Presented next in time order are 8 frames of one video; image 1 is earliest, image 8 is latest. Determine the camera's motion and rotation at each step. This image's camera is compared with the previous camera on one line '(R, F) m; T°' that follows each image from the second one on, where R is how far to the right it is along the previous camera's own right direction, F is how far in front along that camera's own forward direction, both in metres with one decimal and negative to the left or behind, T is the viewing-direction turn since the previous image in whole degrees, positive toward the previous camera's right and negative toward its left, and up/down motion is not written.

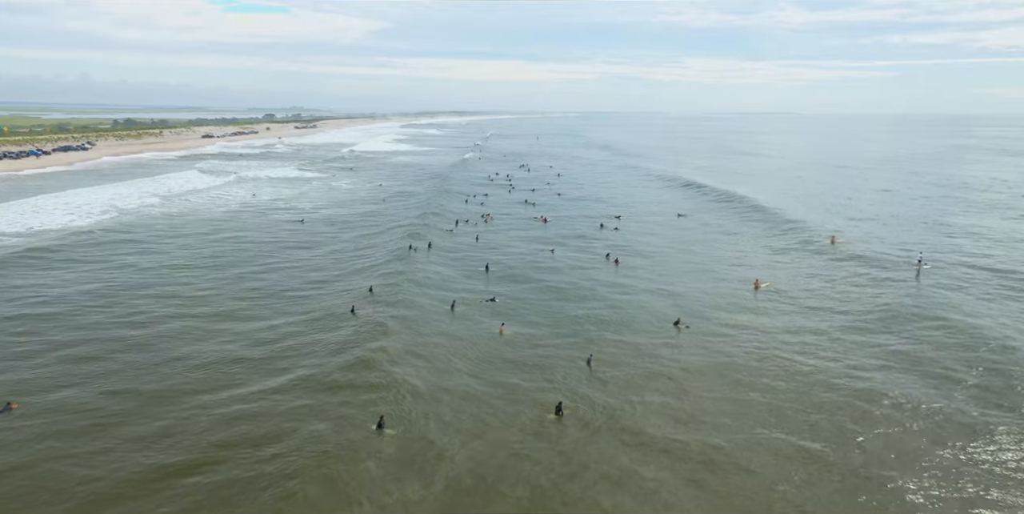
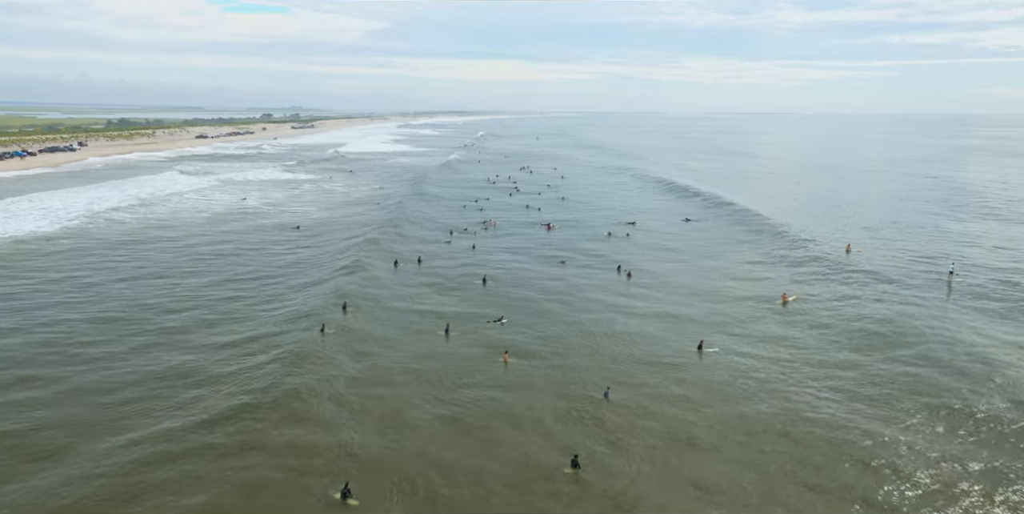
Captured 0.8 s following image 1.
(0.0, +3.9) m; 0°
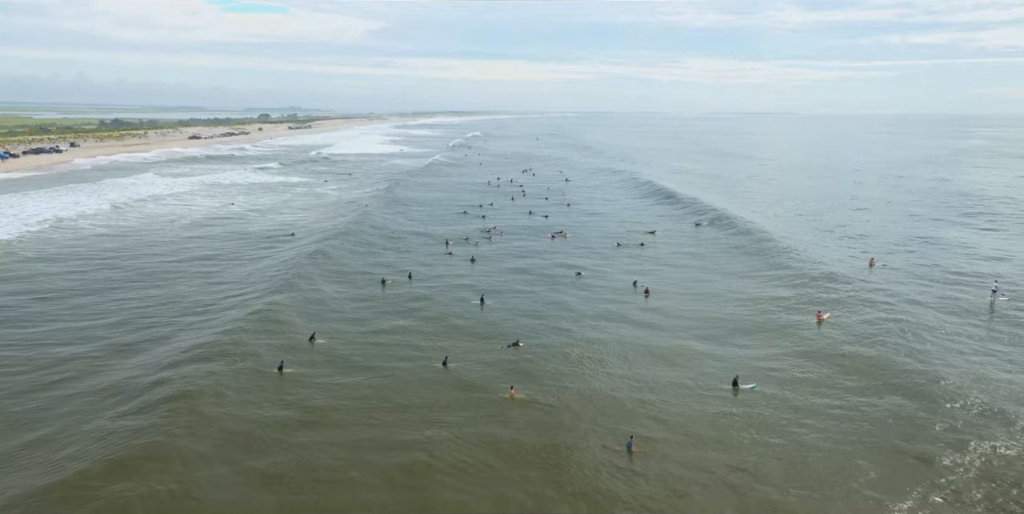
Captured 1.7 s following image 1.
(-0.2, +4.5) m; 0°
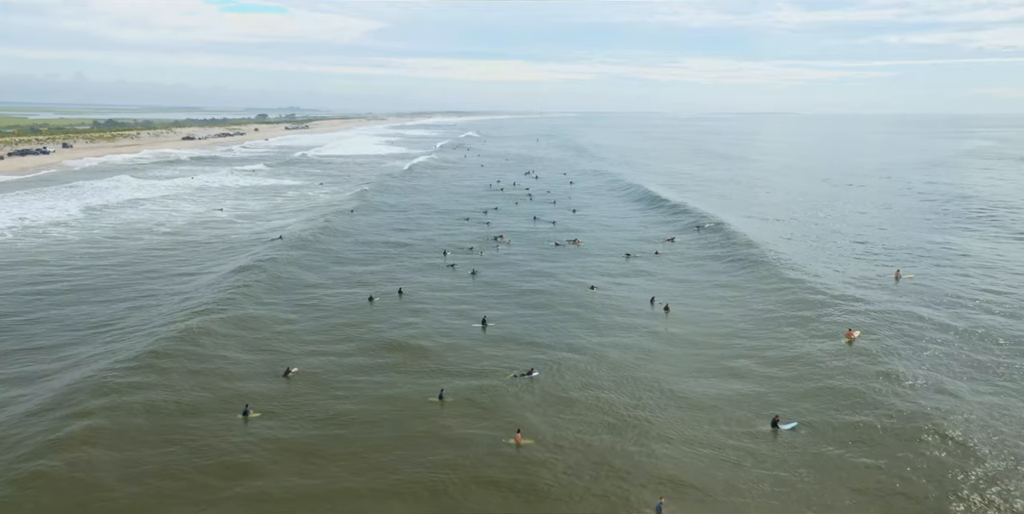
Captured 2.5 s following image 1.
(-0.3, +3.7) m; 0°
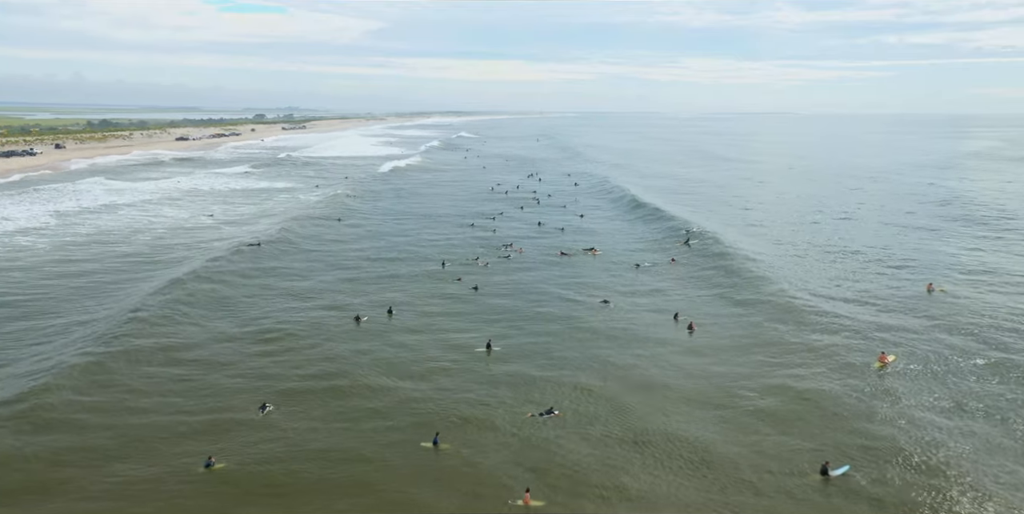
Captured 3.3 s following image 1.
(-0.3, +3.5) m; 0°
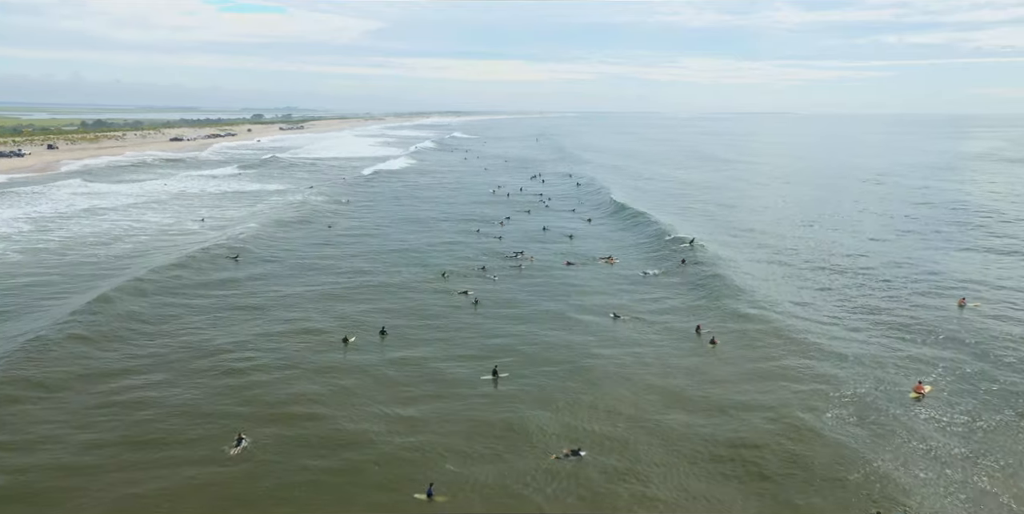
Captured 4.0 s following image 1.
(-0.3, +3.3) m; 0°
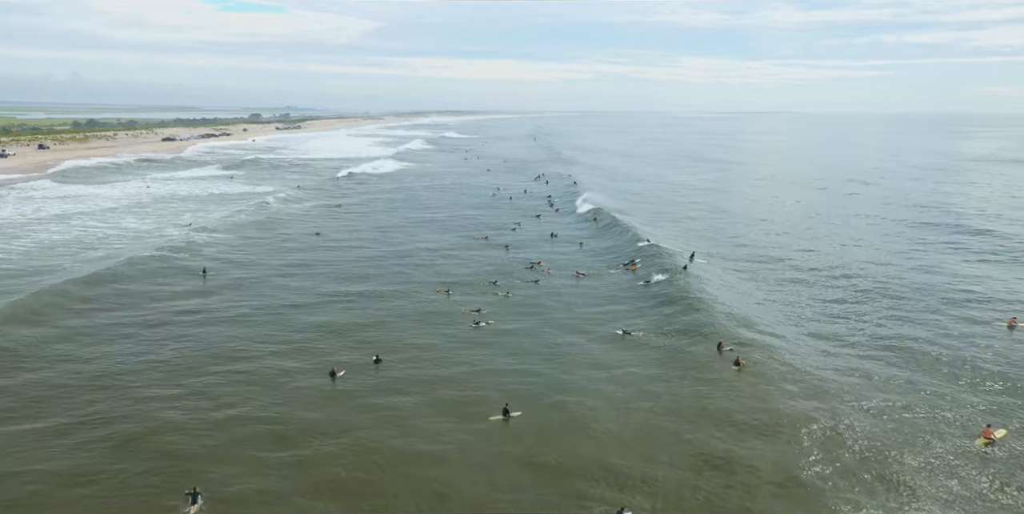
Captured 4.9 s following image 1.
(-0.5, +4.0) m; 0°
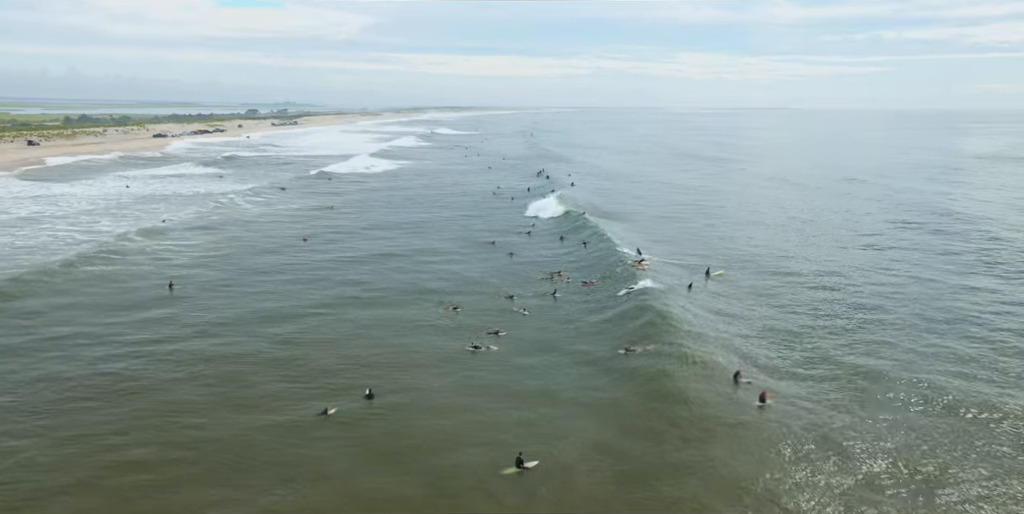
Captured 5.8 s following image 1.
(-0.5, +3.9) m; 0°
